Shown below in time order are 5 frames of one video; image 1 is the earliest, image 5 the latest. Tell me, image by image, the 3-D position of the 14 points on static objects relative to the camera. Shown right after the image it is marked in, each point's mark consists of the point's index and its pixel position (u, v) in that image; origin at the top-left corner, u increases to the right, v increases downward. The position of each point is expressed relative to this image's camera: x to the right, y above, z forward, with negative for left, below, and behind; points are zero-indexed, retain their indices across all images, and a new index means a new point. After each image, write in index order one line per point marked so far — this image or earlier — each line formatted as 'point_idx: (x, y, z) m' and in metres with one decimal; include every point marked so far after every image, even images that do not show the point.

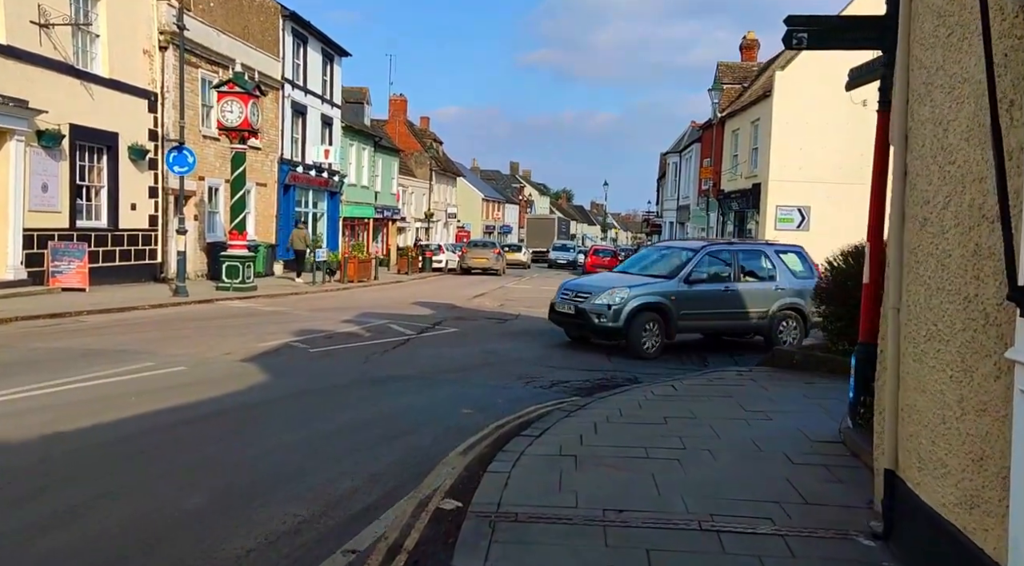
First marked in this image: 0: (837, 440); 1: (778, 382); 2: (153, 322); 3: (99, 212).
0: (+2.5, -1.2, +6.6) m
1: (+3.0, -1.1, +9.8) m
2: (-5.5, -0.6, +13.1) m
3: (-9.5, +1.6, +19.8) m
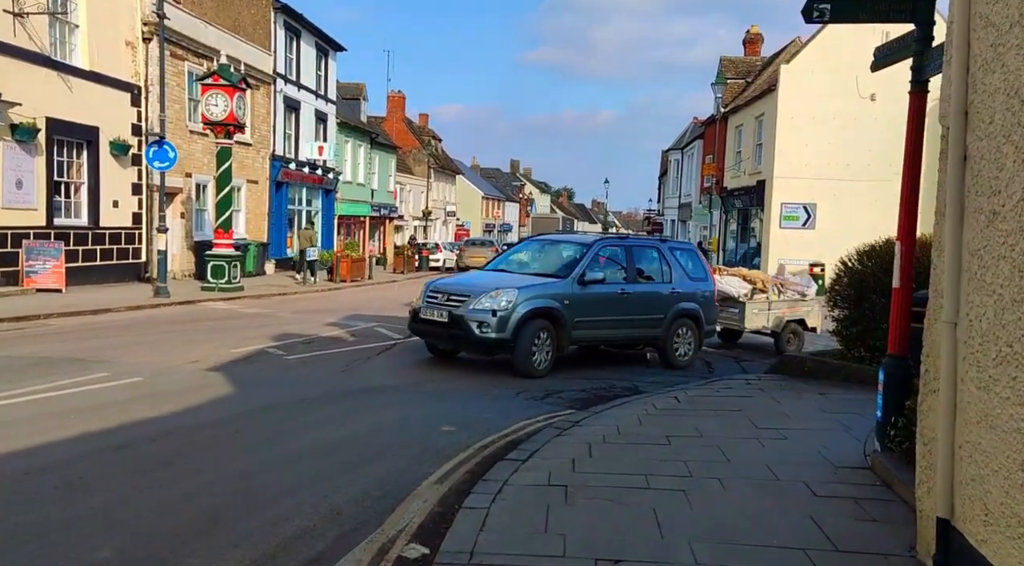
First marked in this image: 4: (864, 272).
0: (+2.4, -1.2, +5.8) m
1: (+2.9, -1.2, +9.0) m
2: (-5.6, -0.6, +12.4) m
3: (-9.6, +1.6, +19.0) m
4: (+4.2, +0.1, +10.3) m
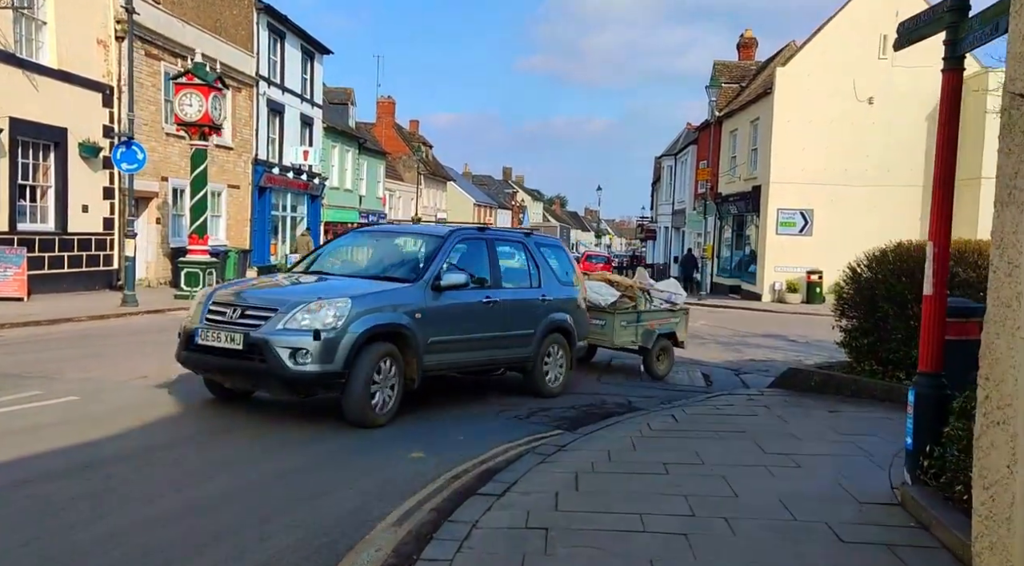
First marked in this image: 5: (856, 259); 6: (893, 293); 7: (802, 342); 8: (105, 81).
0: (+2.2, -1.3, +5.1) m
1: (+2.7, -1.2, +8.2) m
2: (-5.8, -0.7, +11.5) m
3: (-9.9, +1.5, +18.2) m
4: (+4.0, 0.0, +9.5) m
5: (+4.1, +0.3, +10.2) m
6: (+4.1, -0.1, +9.2) m
7: (+5.4, -1.1, +16.0) m
8: (-9.3, +4.6, +19.7) m
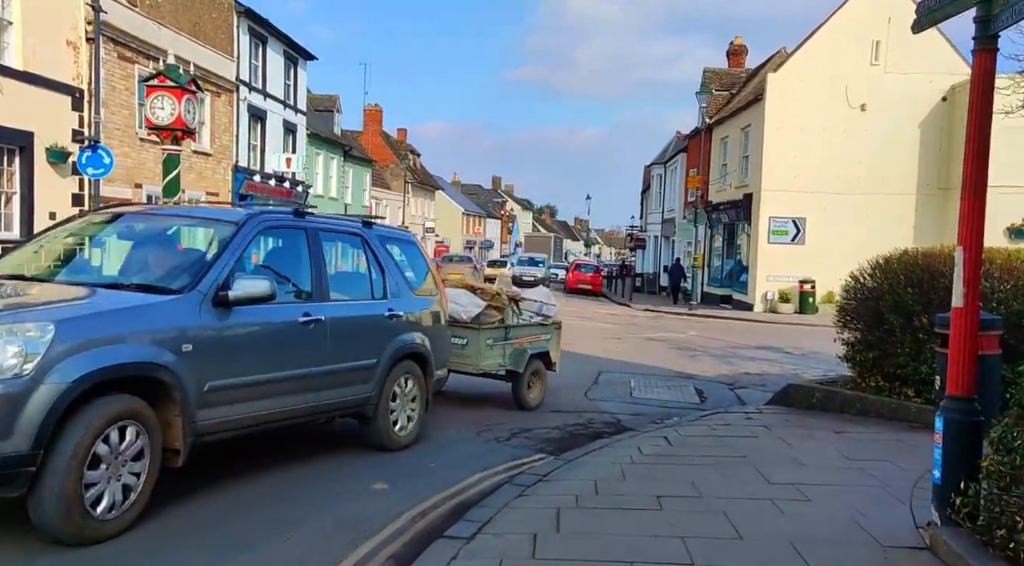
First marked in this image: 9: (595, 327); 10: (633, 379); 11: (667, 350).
0: (+2.1, -1.3, +4.4) m
1: (+2.5, -1.3, +7.6) m
2: (-6.0, -0.9, +10.8) m
3: (-10.2, +1.3, +17.4) m
4: (+3.8, -0.1, +8.9) m
5: (+3.9, +0.2, +9.6) m
6: (+3.9, -0.2, +8.6) m
7: (+5.1, -1.3, +15.4) m
8: (-9.7, +4.4, +19.0) m
9: (+1.8, -1.0, +19.0) m
10: (+1.6, -1.3, +11.7) m
11: (+2.7, -1.2, +15.2) m
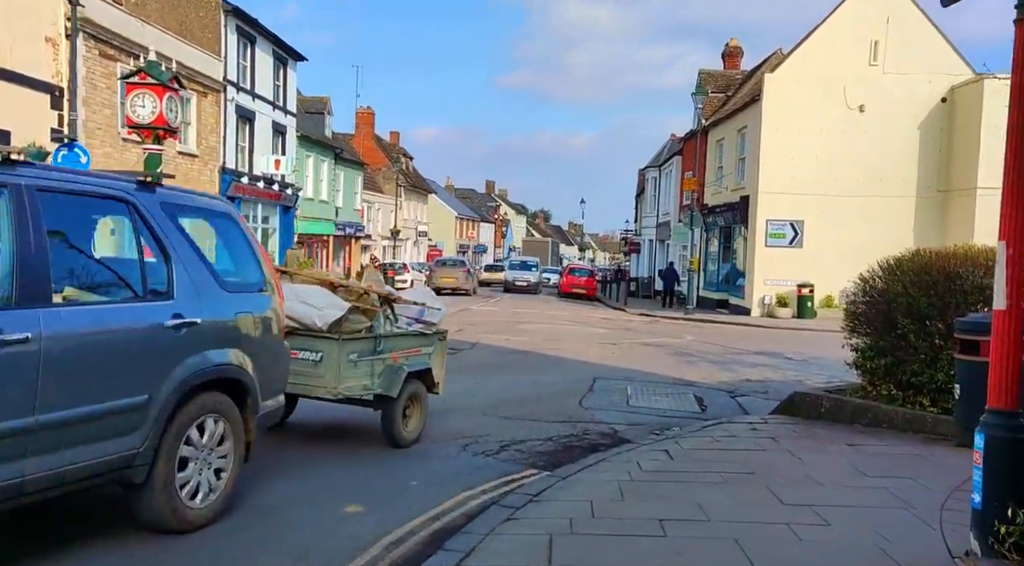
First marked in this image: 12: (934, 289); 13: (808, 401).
0: (+2.0, -1.3, +3.9) m
1: (+2.4, -1.3, +7.1) m
2: (-6.1, -0.9, +10.2) m
3: (-10.3, +1.2, +16.8) m
4: (+3.7, -0.1, +8.4) m
5: (+3.8, +0.1, +9.1) m
6: (+3.8, -0.2, +8.1) m
7: (+5.0, -1.3, +14.9) m
8: (-9.8, +4.3, +18.4) m
9: (+1.7, -1.0, +18.5) m
10: (+1.5, -1.3, +11.2) m
11: (+2.6, -1.2, +14.7) m
12: (+3.9, -0.1, +8.0) m
13: (+3.0, -1.2, +8.8) m
